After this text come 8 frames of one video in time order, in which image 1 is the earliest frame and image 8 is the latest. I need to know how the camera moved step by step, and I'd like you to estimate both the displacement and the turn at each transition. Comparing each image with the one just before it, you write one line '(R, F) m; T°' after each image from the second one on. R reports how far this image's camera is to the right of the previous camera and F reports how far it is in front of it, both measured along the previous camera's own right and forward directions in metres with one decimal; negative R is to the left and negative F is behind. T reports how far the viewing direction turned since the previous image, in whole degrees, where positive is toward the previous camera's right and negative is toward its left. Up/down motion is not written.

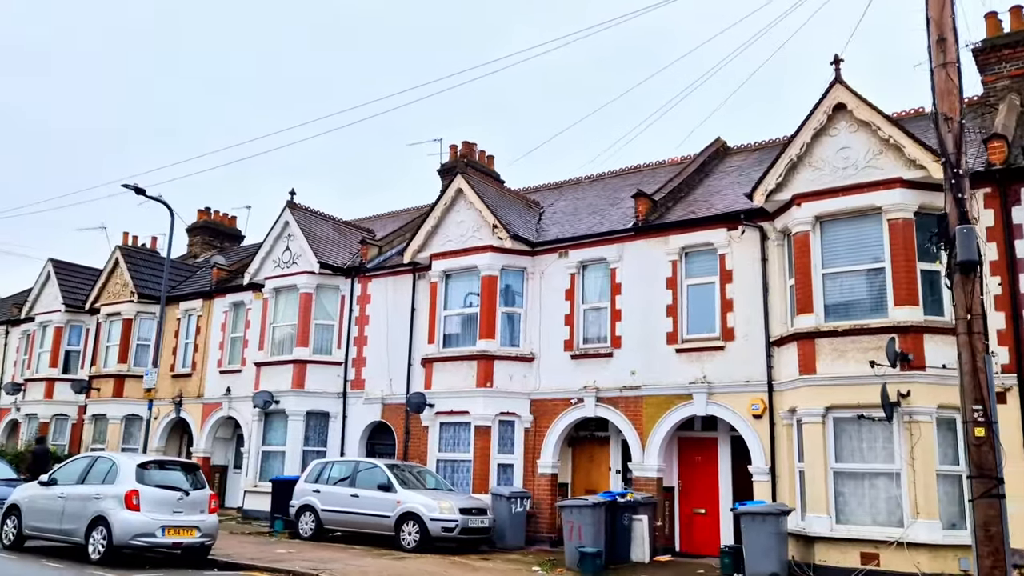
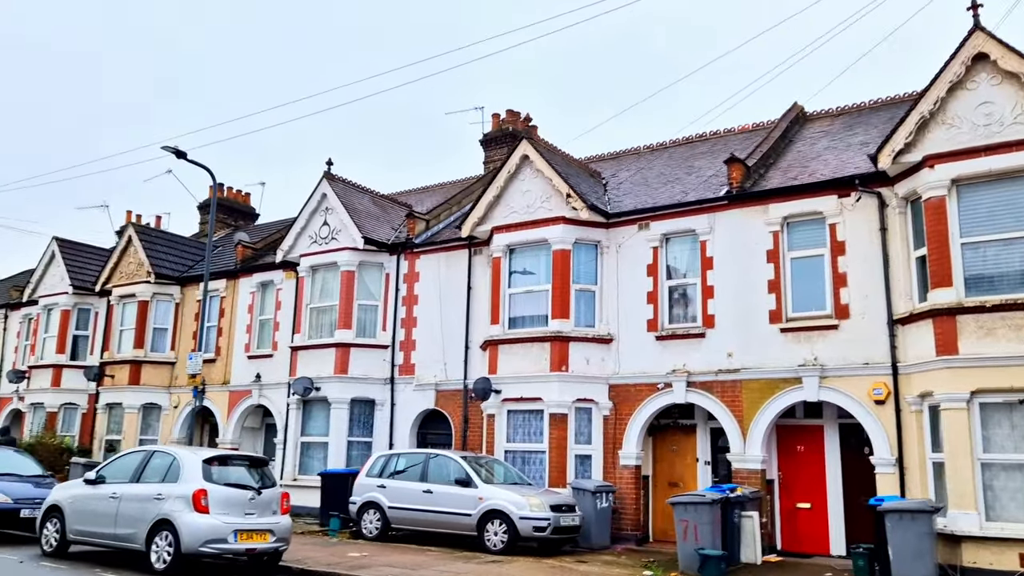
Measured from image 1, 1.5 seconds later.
(-1.9, +1.6) m; +1°
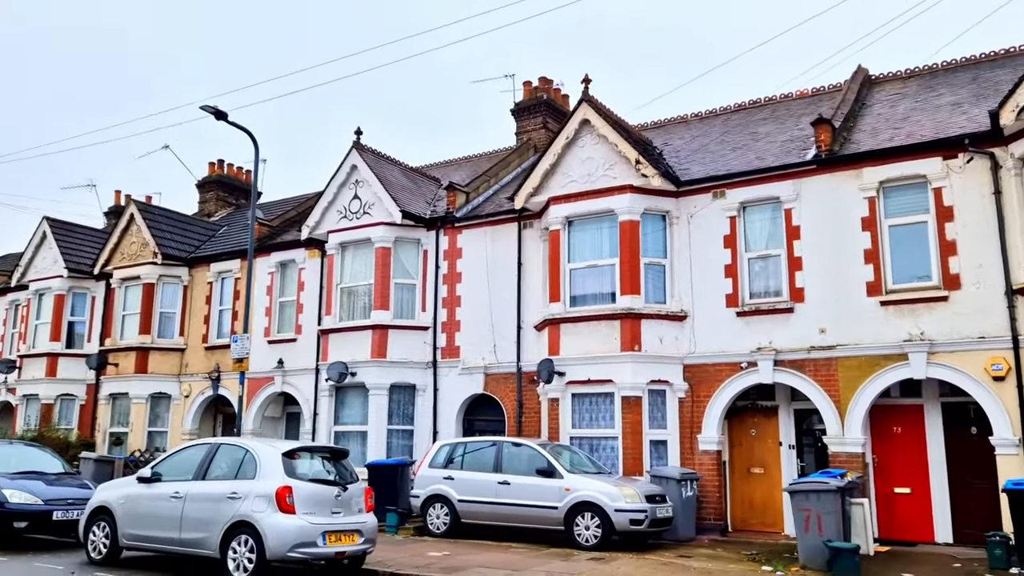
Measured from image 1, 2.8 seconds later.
(-1.8, +1.3) m; +2°
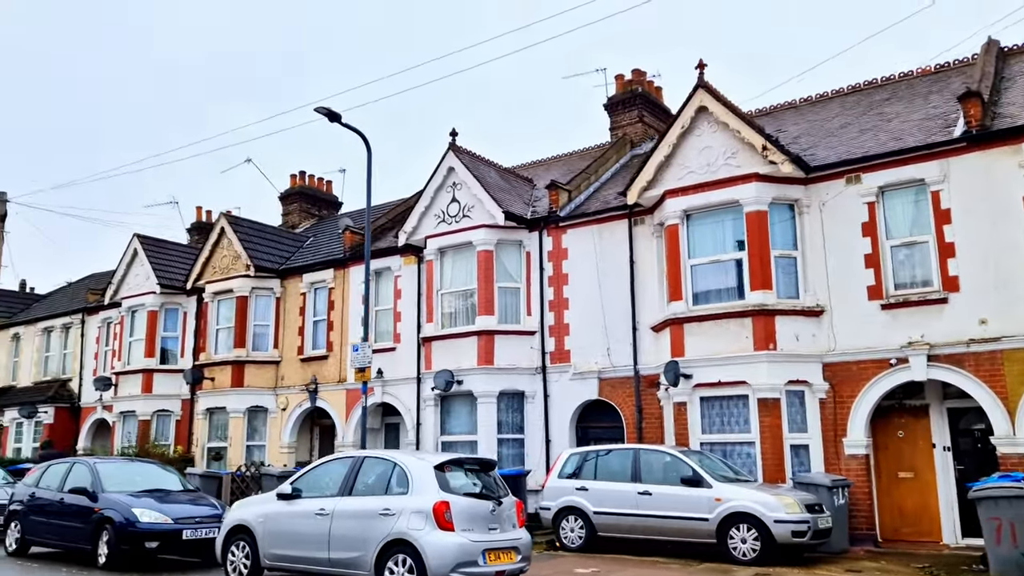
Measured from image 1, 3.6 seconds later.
(-1.2, +0.7) m; -4°
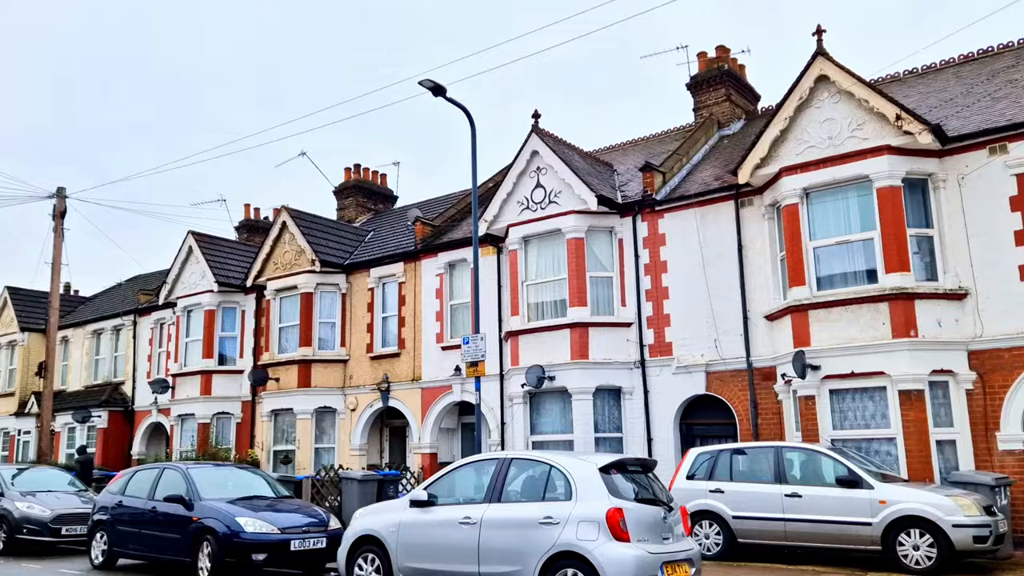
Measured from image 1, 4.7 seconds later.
(-1.5, +1.1) m; -1°
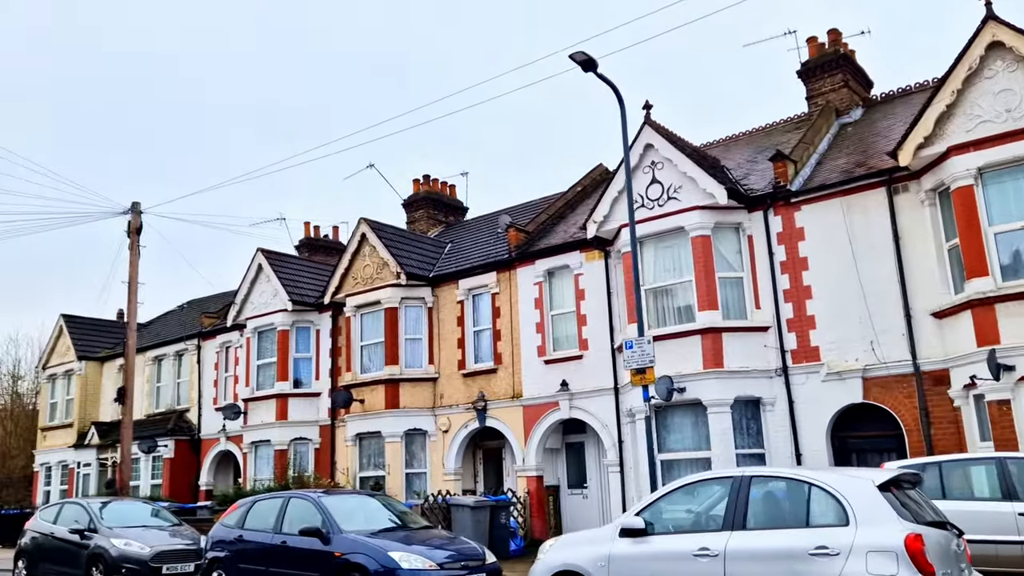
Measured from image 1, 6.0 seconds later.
(-1.9, +1.4) m; -2°
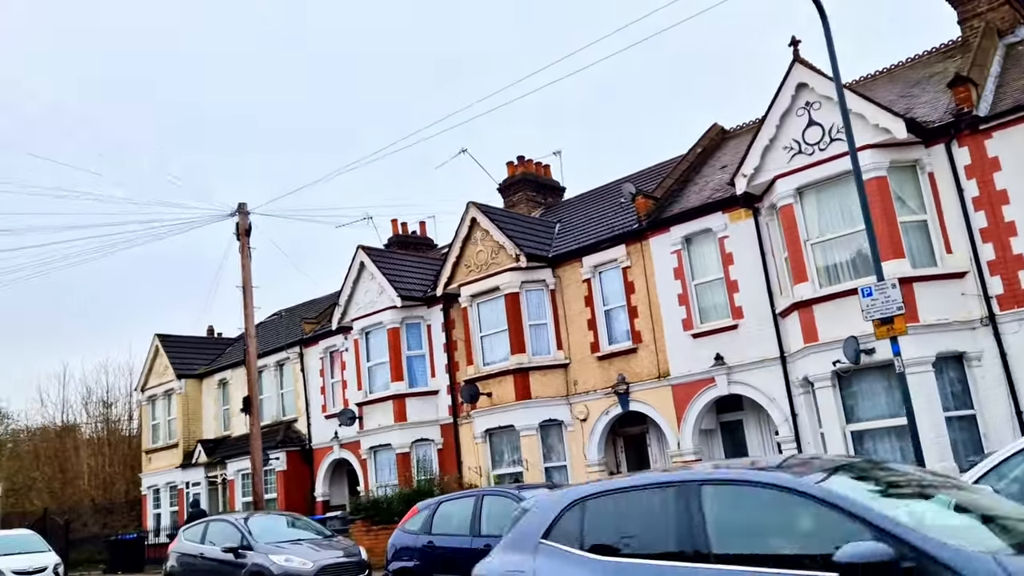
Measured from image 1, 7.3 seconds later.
(-1.8, +1.3) m; -4°
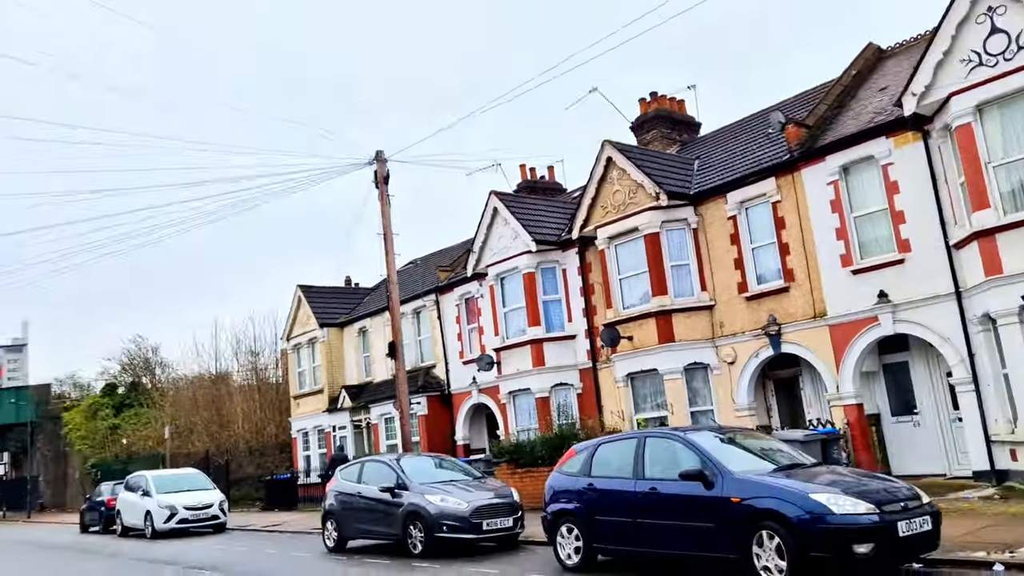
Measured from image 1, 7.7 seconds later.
(-0.4, +0.4) m; -8°
